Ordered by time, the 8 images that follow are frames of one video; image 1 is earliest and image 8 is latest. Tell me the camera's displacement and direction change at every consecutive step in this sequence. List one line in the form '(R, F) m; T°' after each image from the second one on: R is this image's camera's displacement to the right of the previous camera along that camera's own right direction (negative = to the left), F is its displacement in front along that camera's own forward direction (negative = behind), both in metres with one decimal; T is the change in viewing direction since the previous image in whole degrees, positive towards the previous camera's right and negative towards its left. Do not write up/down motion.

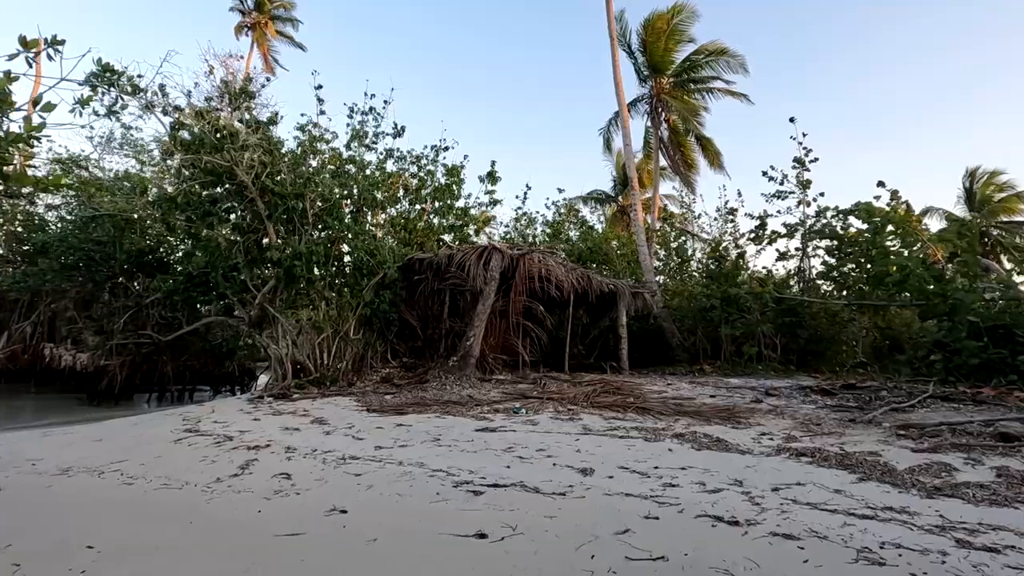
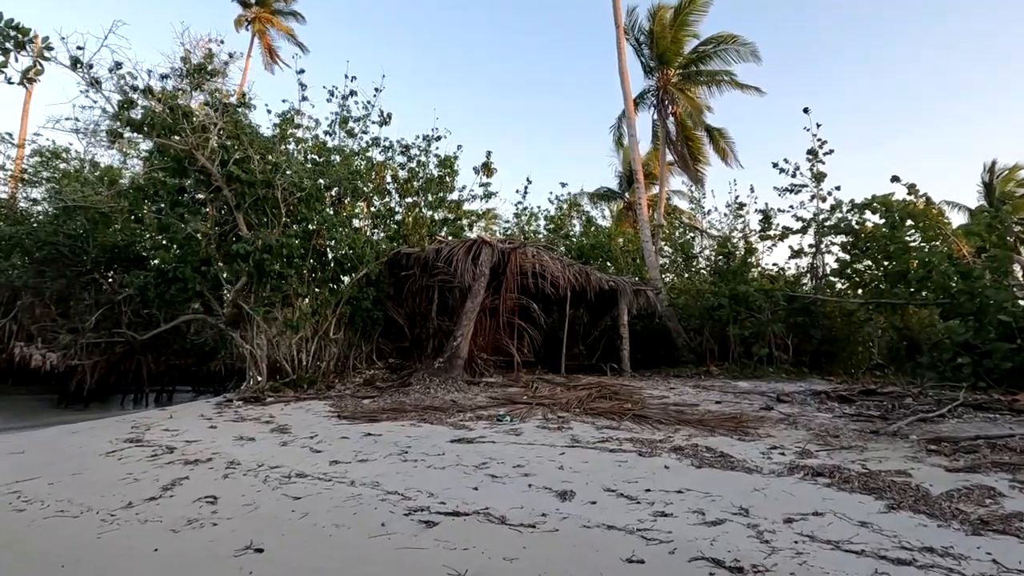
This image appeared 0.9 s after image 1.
(+0.3, +0.6) m; -1°
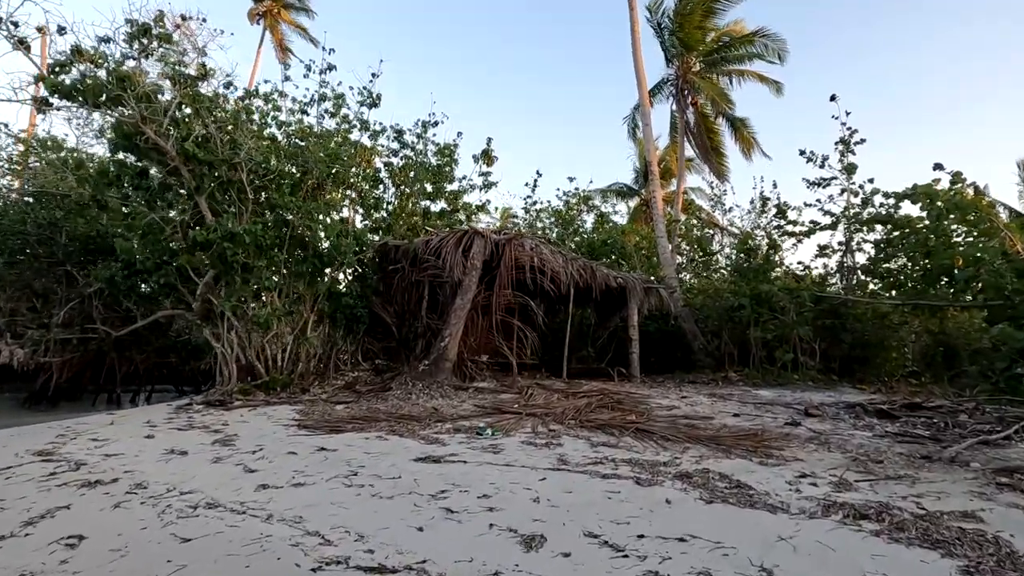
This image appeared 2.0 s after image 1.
(+0.4, +0.9) m; -2°
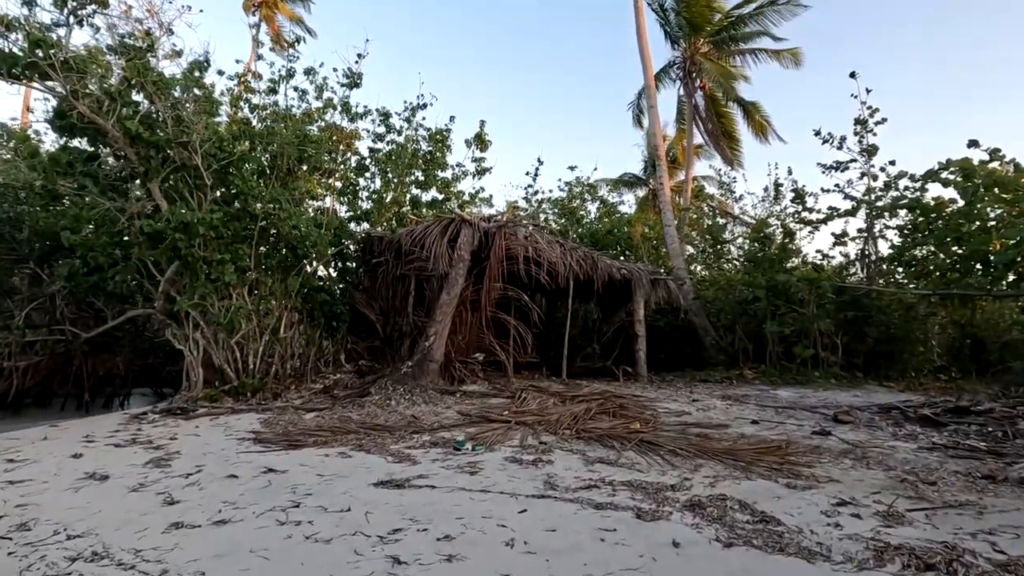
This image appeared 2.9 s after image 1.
(+0.2, +0.8) m; -1°
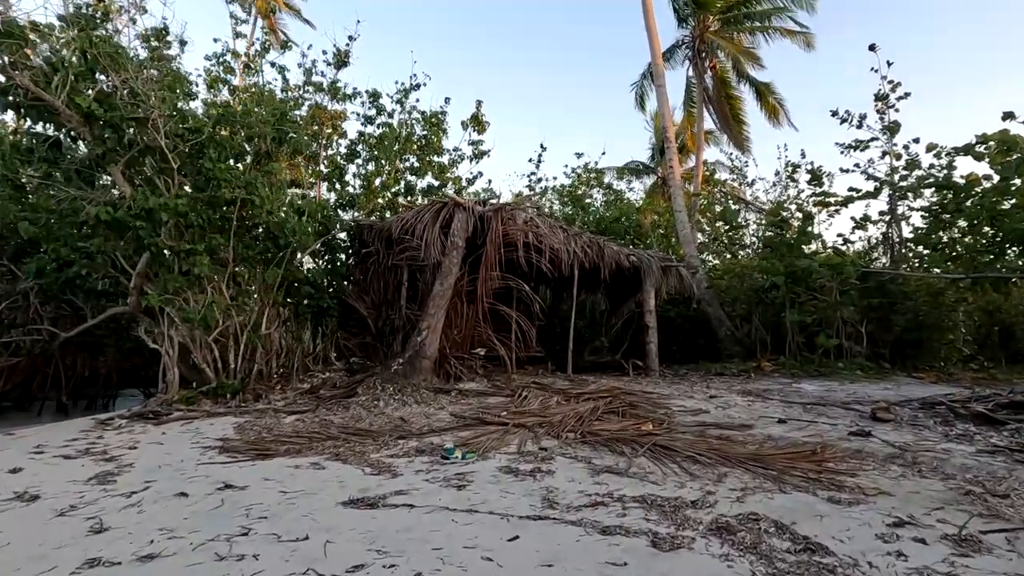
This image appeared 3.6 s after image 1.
(+0.1, +0.6) m; -1°
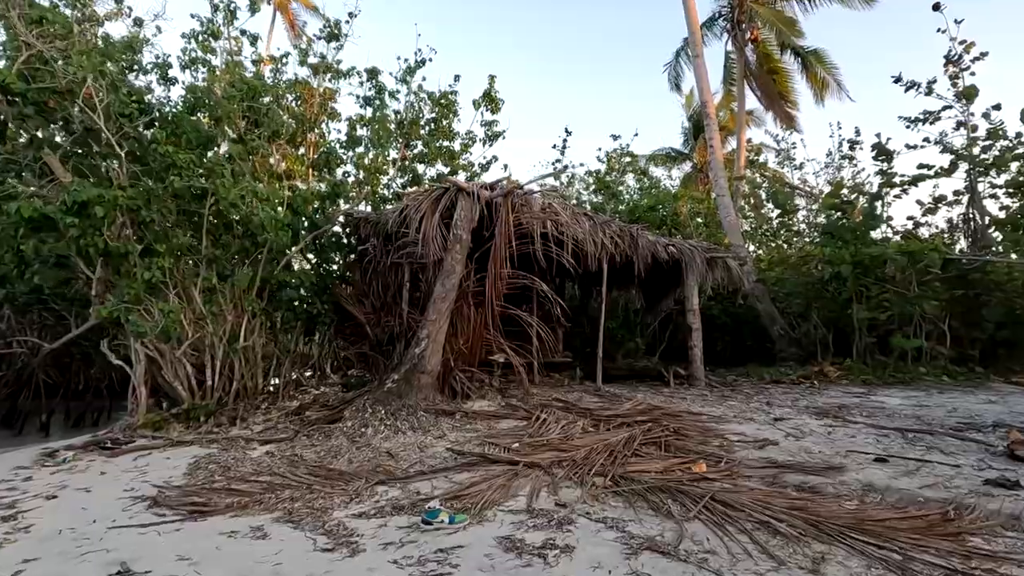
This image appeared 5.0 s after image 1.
(+0.2, +1.1) m; -3°
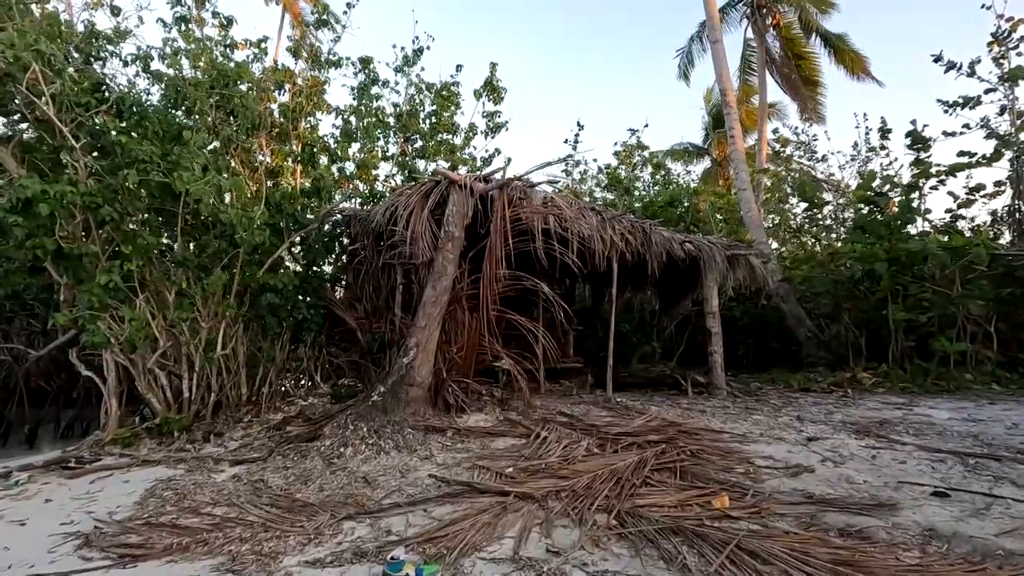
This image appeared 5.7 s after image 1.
(+0.2, +0.6) m; -2°
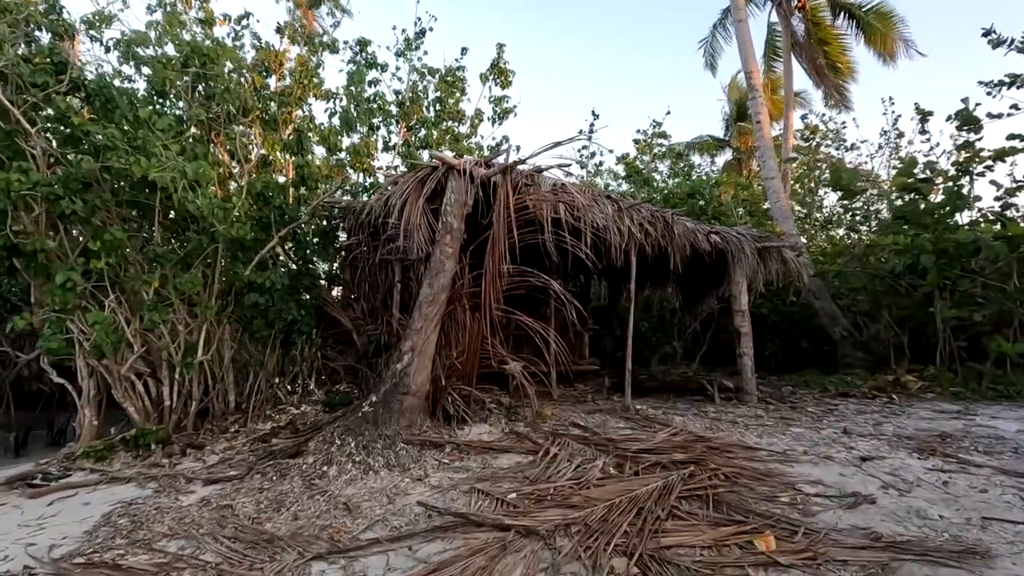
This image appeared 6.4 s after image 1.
(+0.1, +0.6) m; -2°
